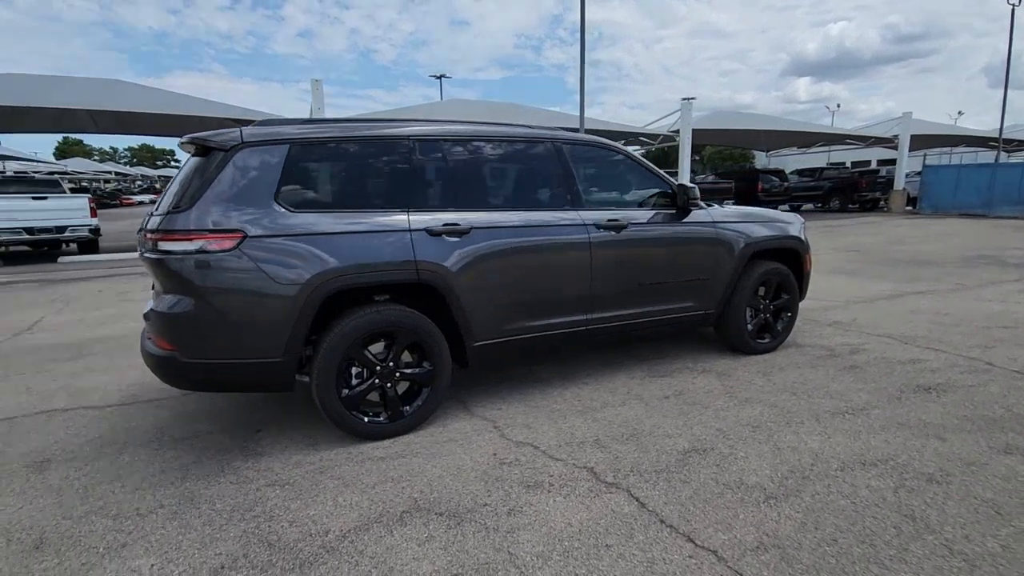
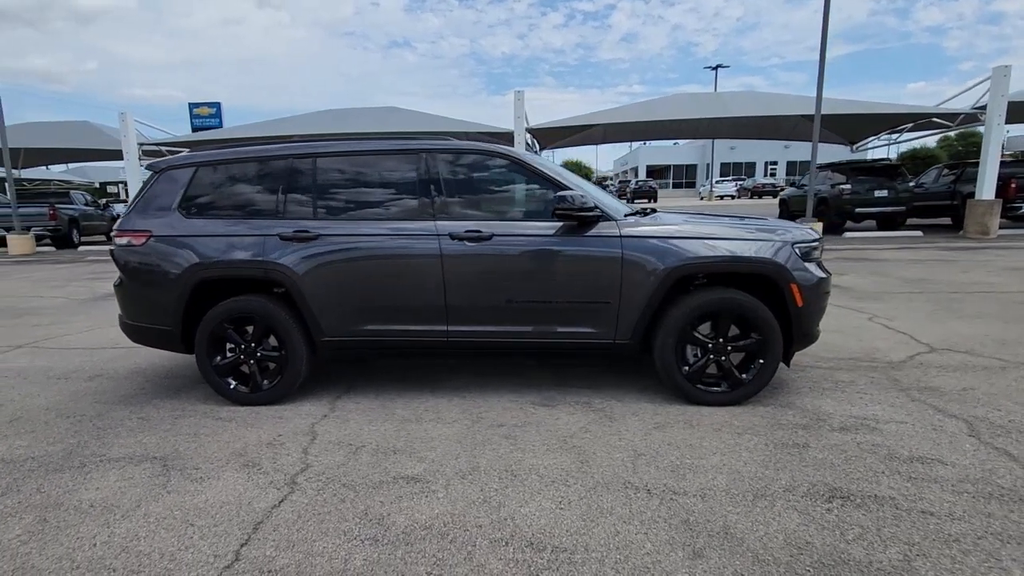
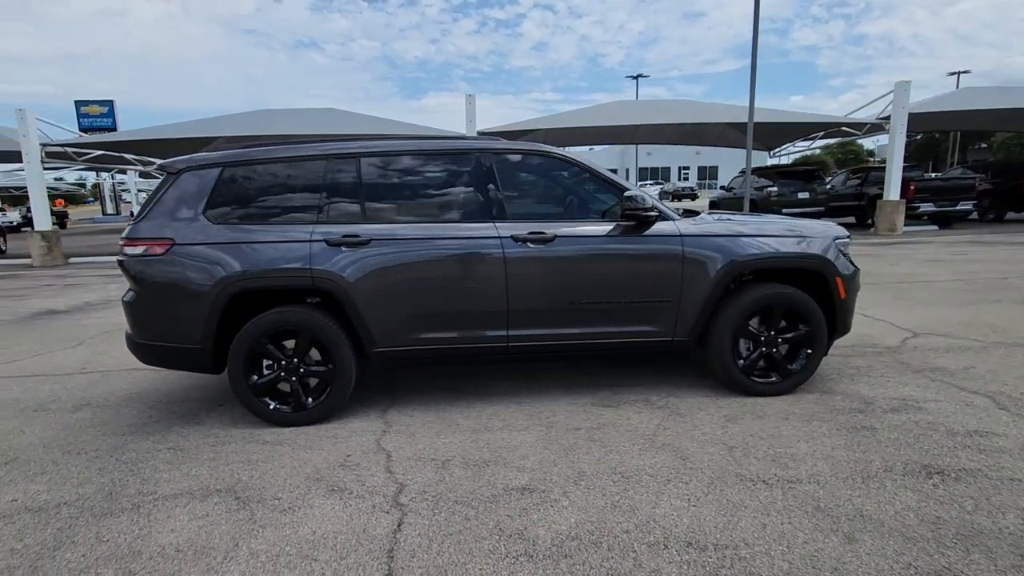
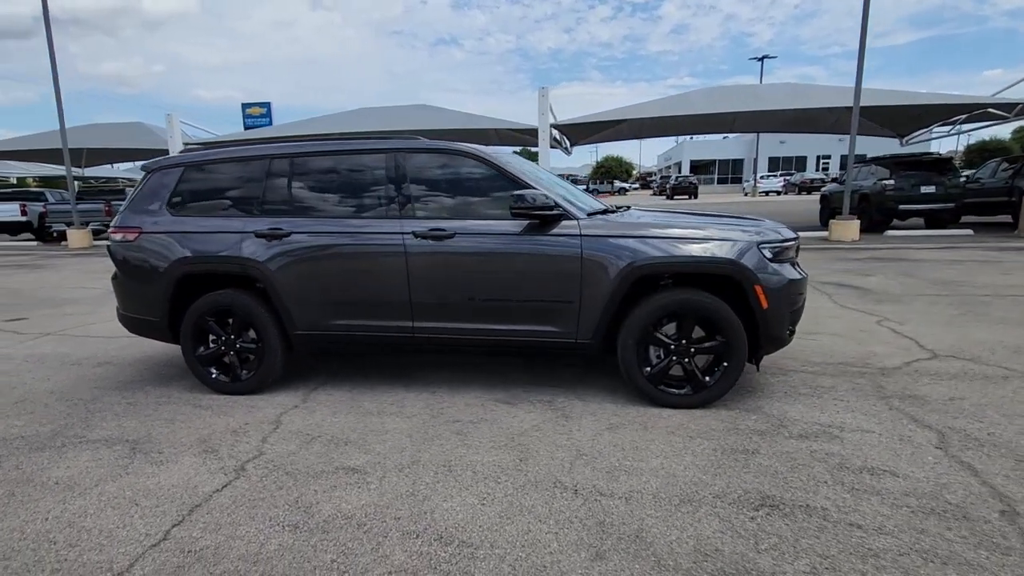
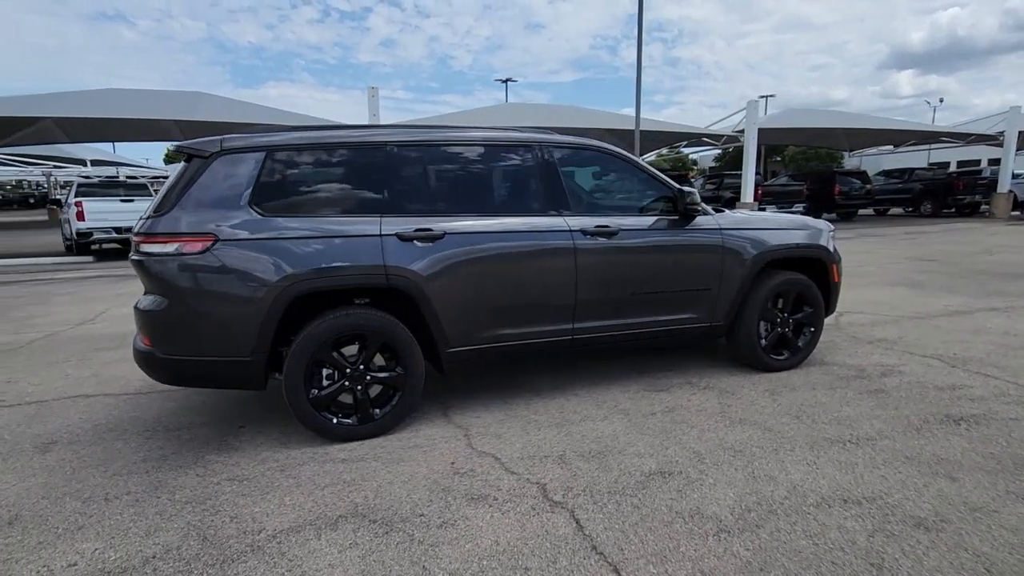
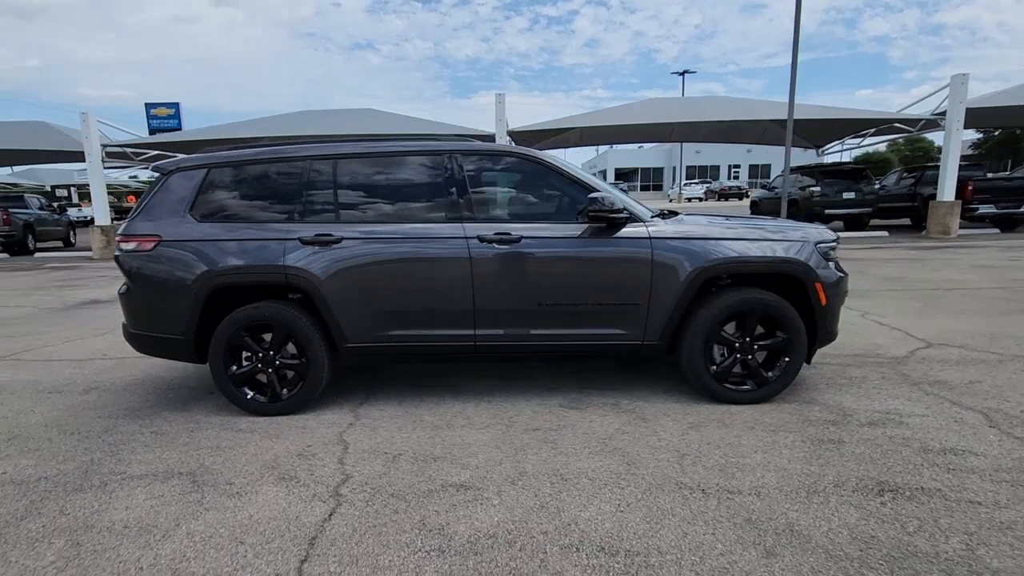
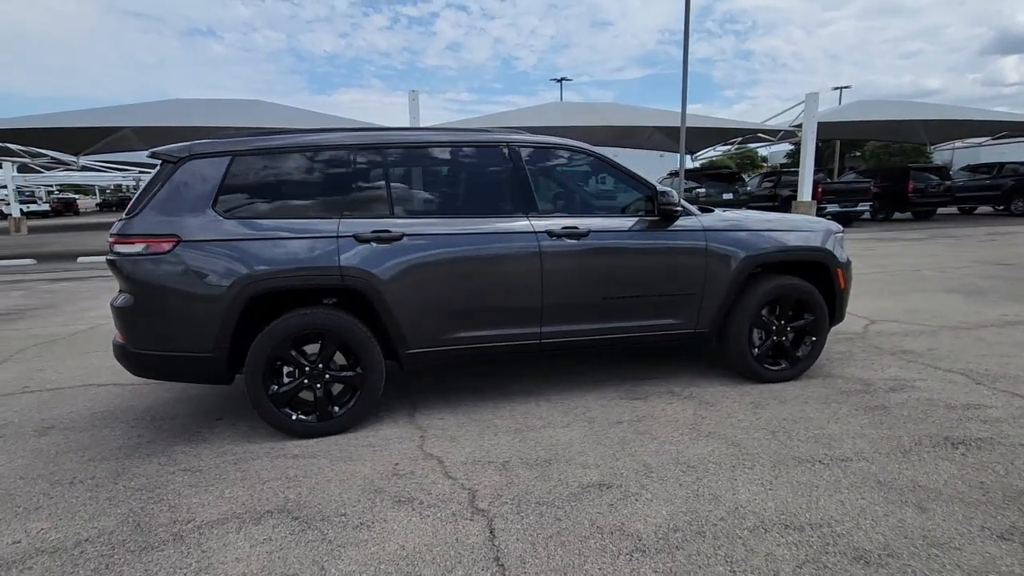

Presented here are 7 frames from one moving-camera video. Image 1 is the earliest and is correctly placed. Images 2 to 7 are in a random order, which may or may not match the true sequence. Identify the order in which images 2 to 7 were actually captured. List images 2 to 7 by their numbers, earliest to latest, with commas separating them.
5, 7, 3, 6, 2, 4
